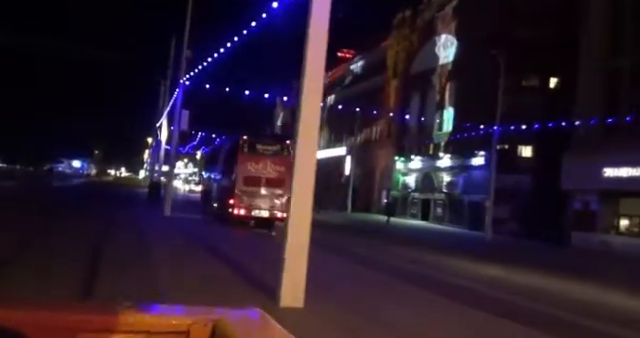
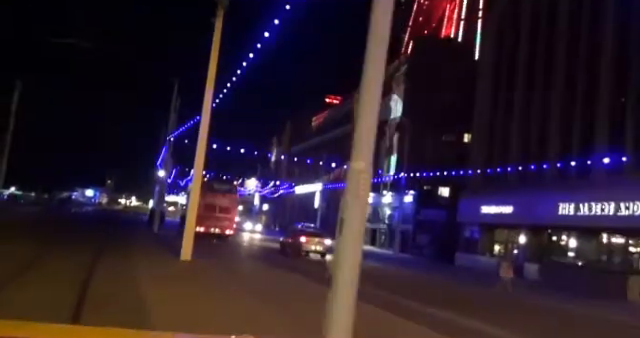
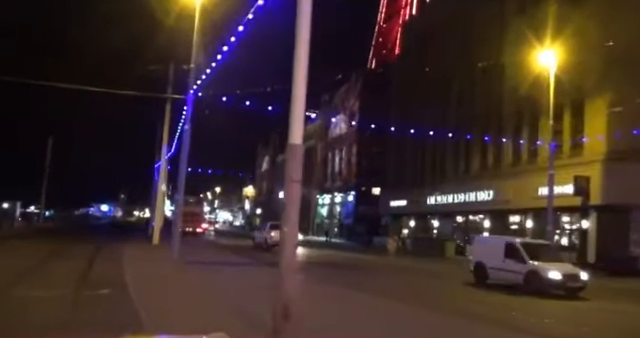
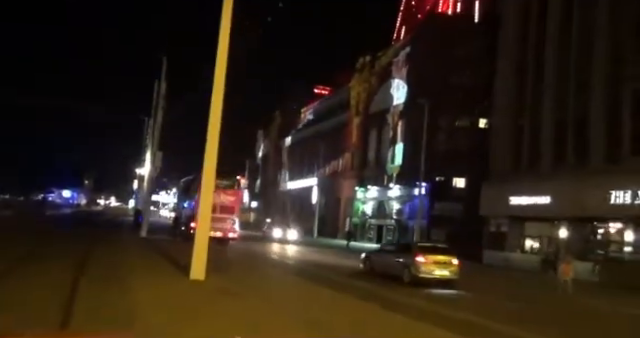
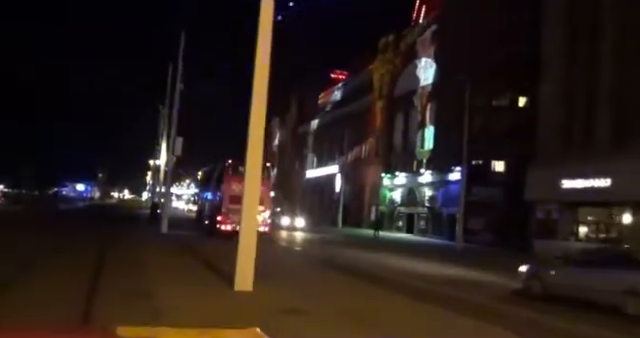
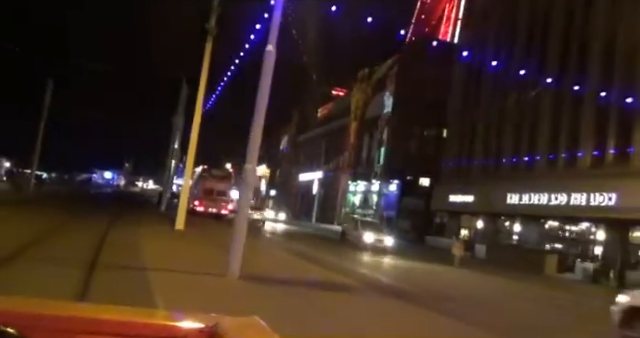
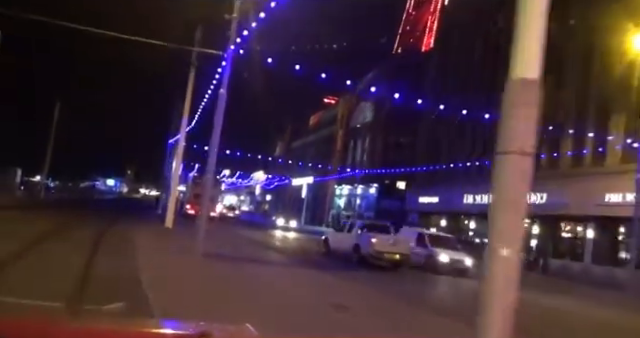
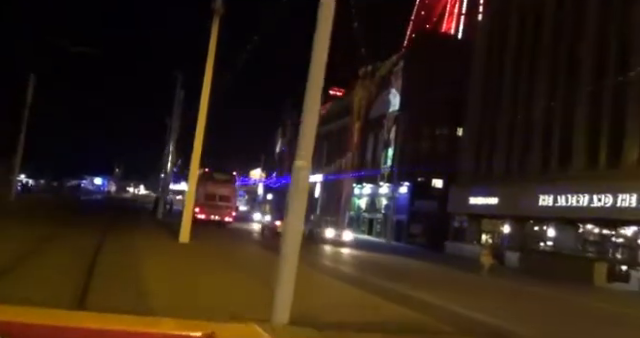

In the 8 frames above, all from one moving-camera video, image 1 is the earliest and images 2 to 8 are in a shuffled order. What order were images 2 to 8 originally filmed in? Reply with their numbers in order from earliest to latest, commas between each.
5, 4, 2, 8, 6, 7, 3
